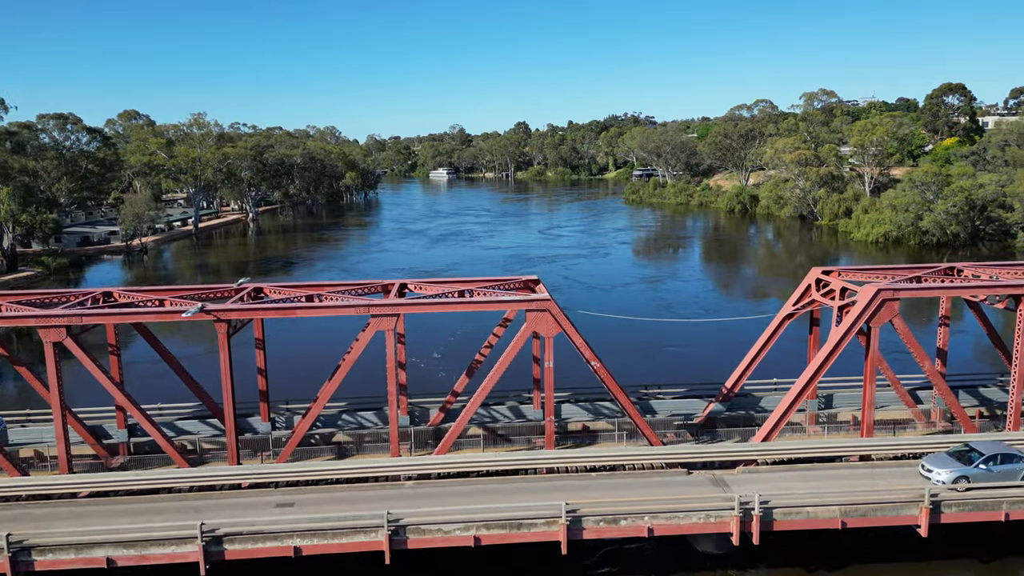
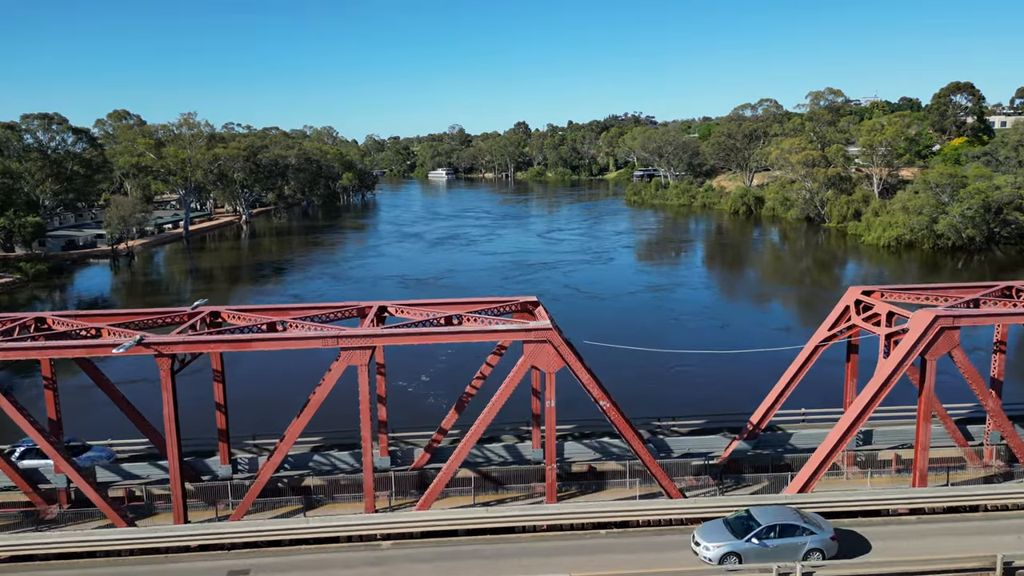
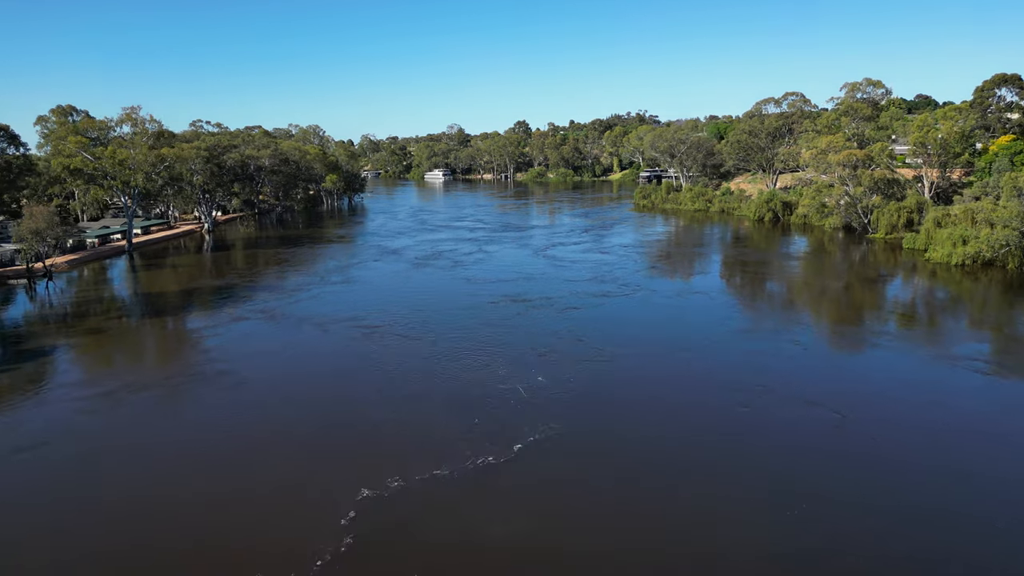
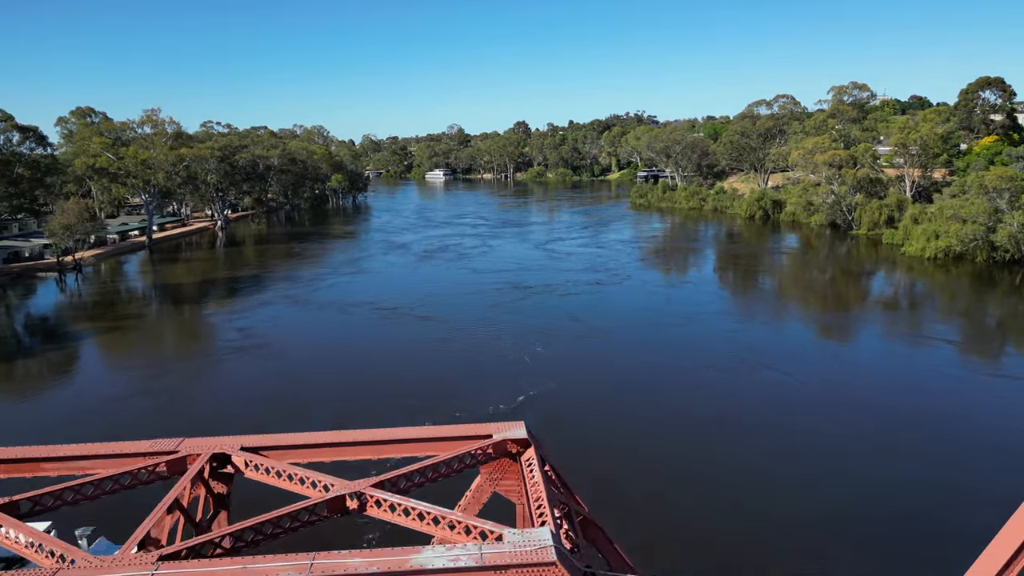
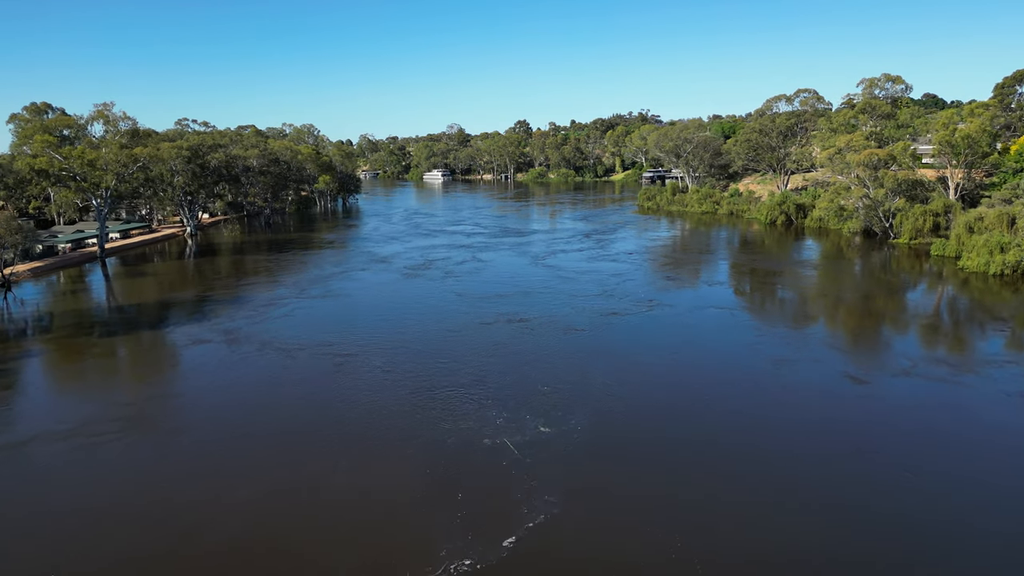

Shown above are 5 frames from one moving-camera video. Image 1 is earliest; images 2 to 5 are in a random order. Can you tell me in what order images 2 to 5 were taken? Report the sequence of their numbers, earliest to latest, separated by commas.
2, 4, 3, 5
